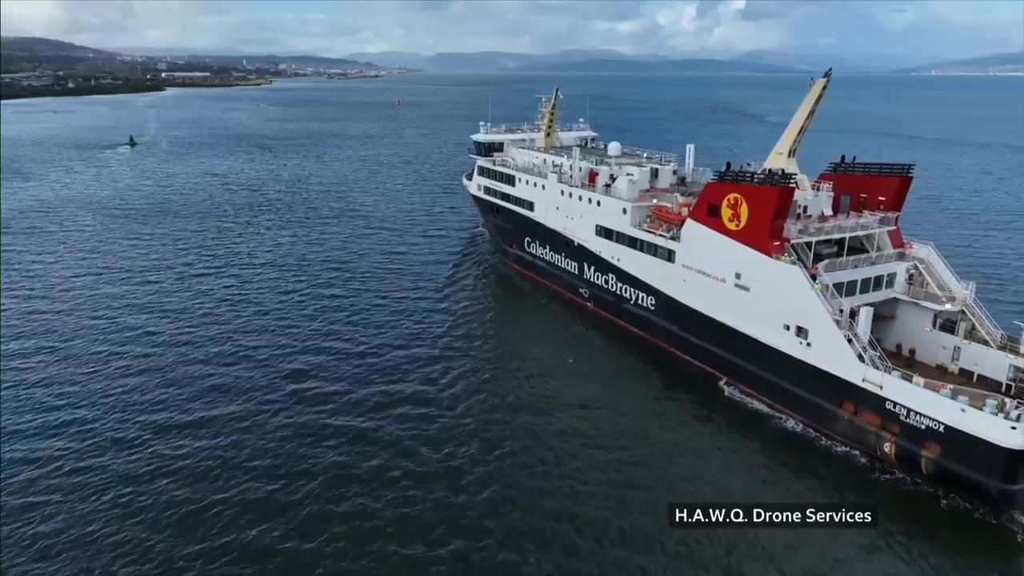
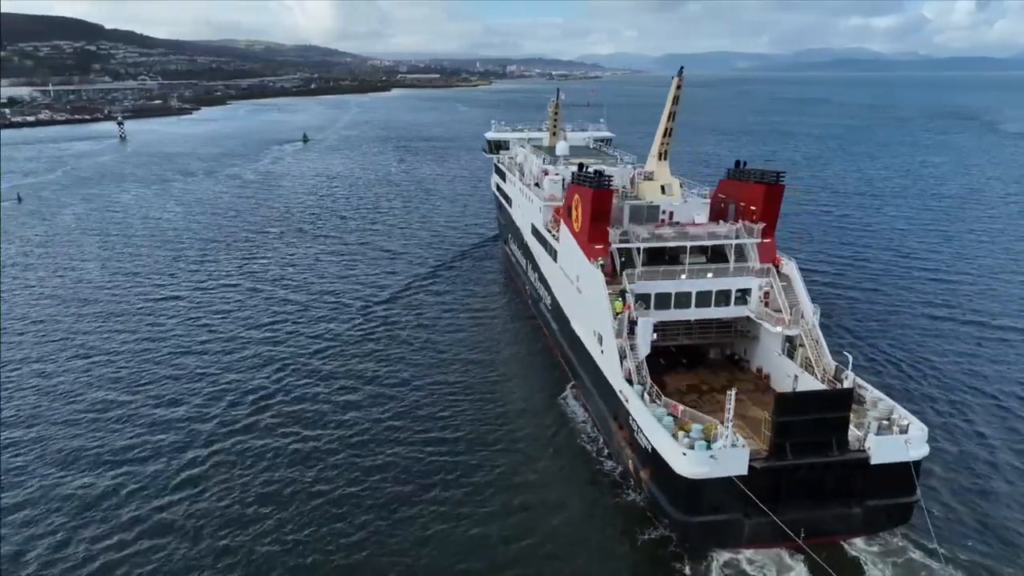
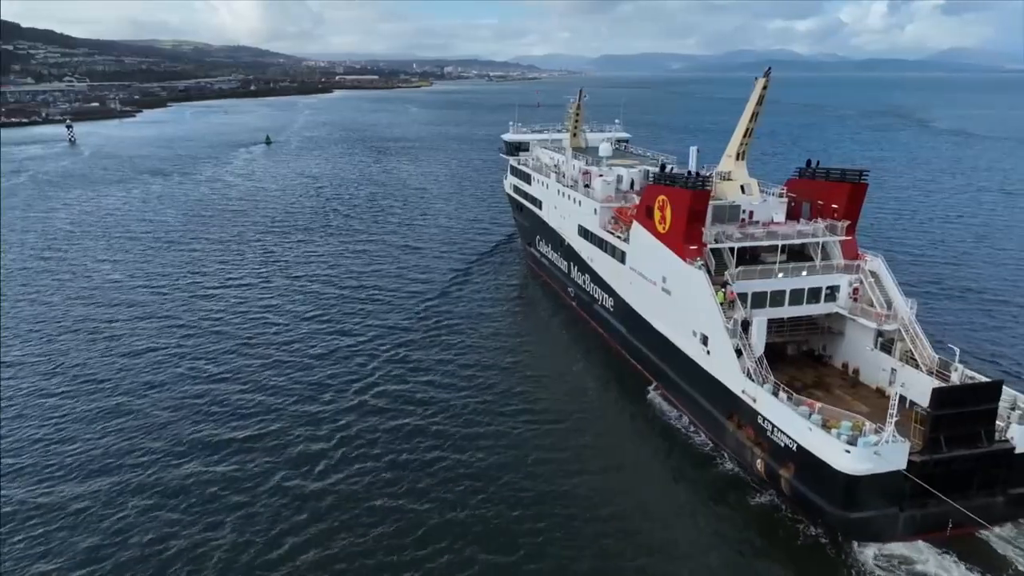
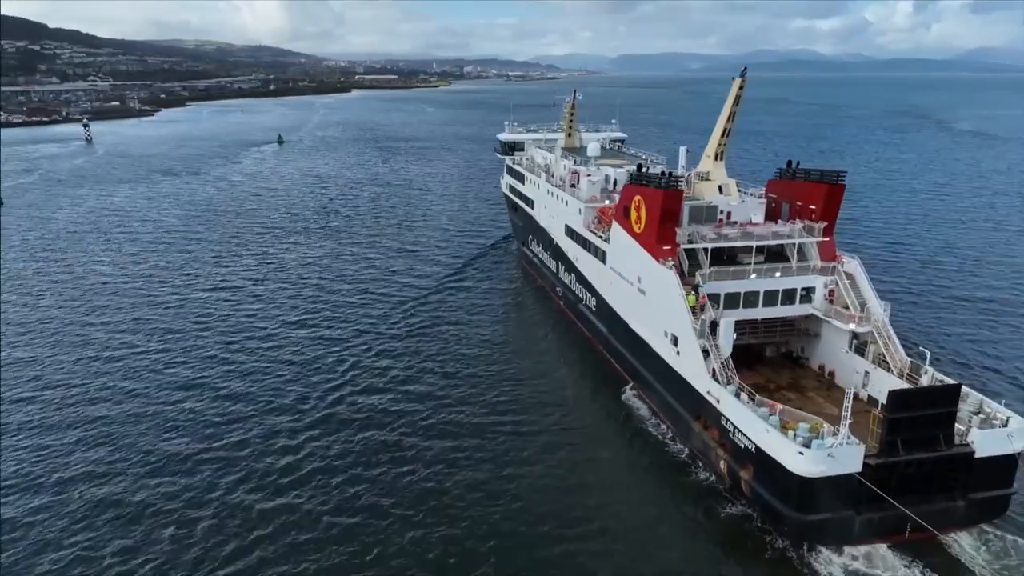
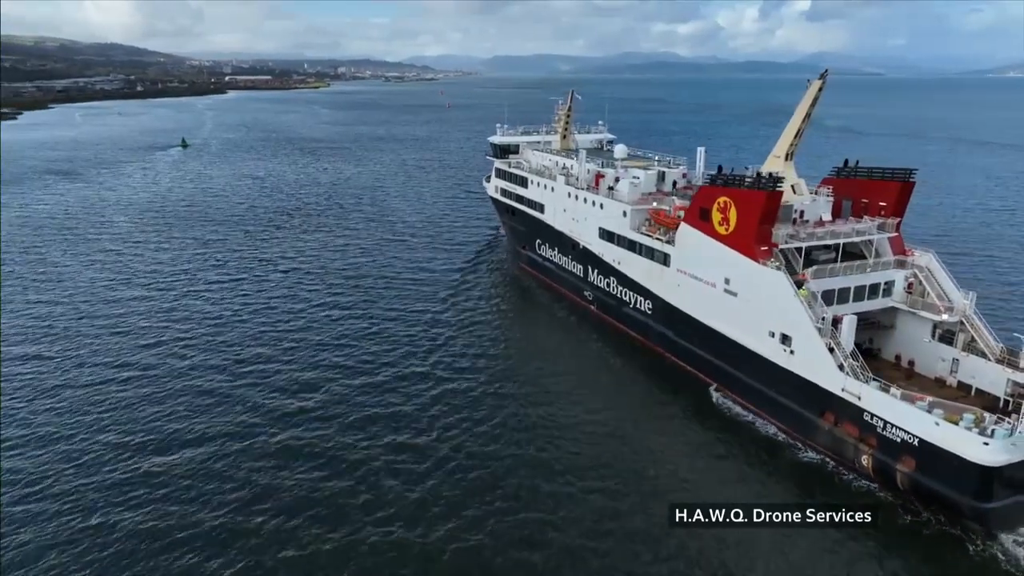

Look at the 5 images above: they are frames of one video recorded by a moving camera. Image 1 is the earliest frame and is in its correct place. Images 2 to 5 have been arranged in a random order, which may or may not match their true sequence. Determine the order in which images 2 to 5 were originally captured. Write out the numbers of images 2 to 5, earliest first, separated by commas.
5, 3, 4, 2
